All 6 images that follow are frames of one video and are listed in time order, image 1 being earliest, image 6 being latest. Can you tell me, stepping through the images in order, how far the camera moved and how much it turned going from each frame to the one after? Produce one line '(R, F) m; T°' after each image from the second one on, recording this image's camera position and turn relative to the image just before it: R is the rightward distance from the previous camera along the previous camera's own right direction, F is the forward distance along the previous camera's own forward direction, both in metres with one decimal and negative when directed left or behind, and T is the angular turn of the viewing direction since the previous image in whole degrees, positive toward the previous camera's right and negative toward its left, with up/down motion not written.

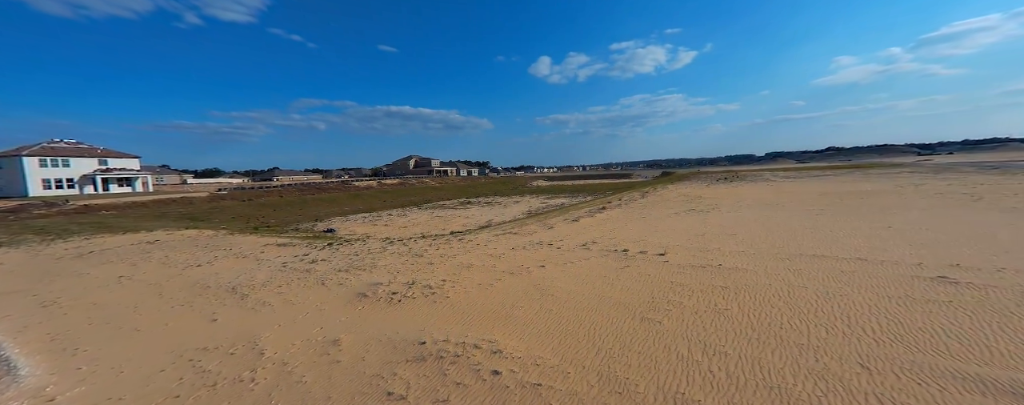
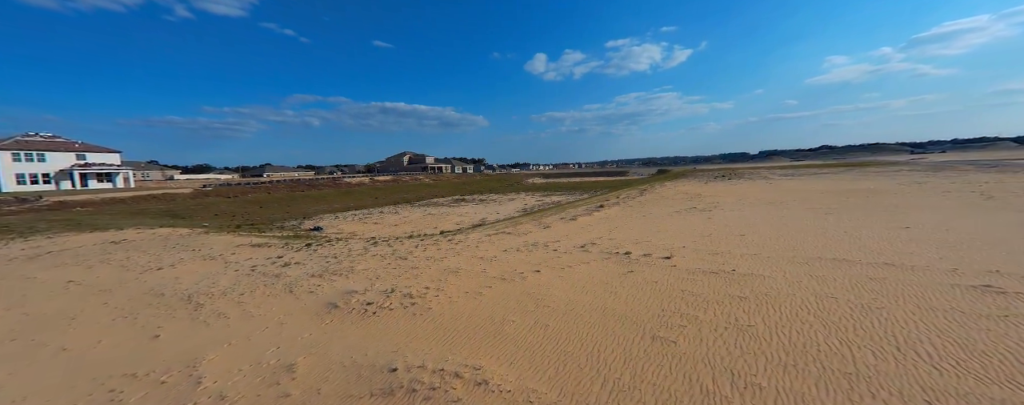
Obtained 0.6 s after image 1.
(+0.1, +0.9) m; +1°
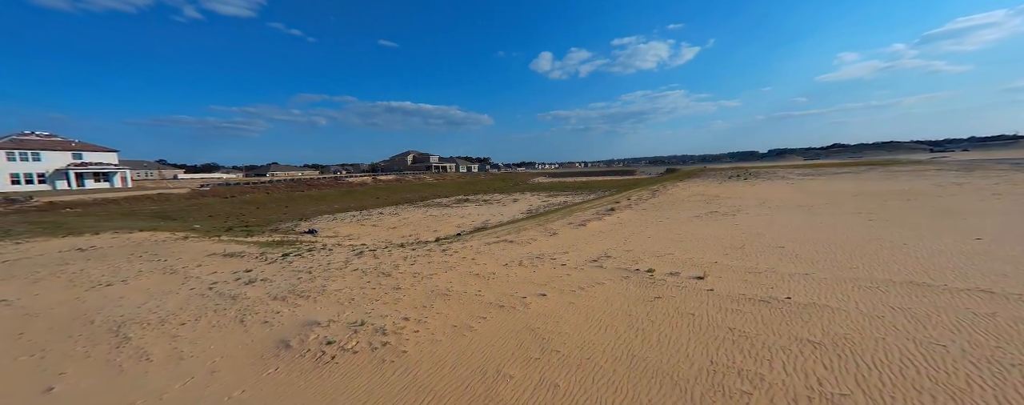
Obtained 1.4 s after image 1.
(+0.1, +1.5) m; -1°
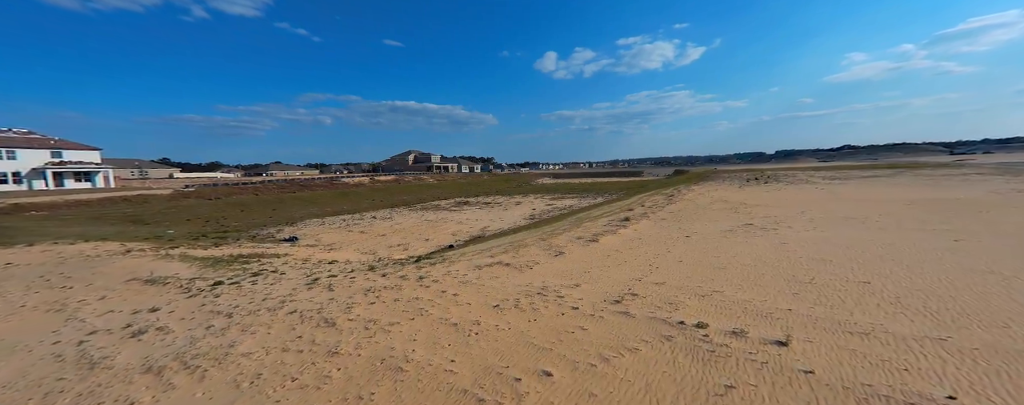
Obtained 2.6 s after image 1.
(+0.2, +2.4) m; -1°
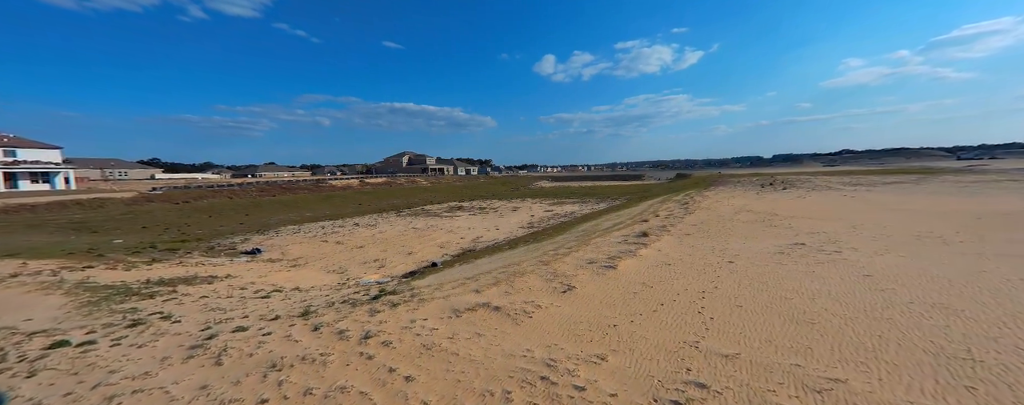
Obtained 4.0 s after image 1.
(+0.1, +2.9) m; 0°
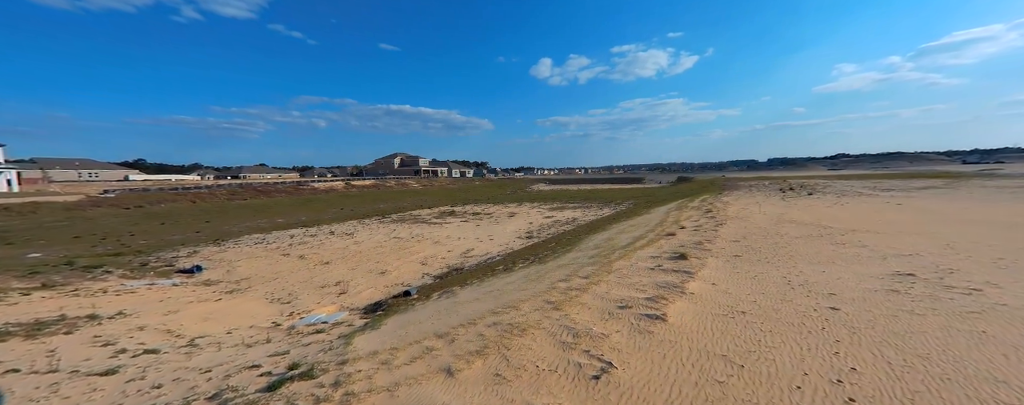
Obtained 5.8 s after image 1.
(0.0, +3.4) m; +1°
